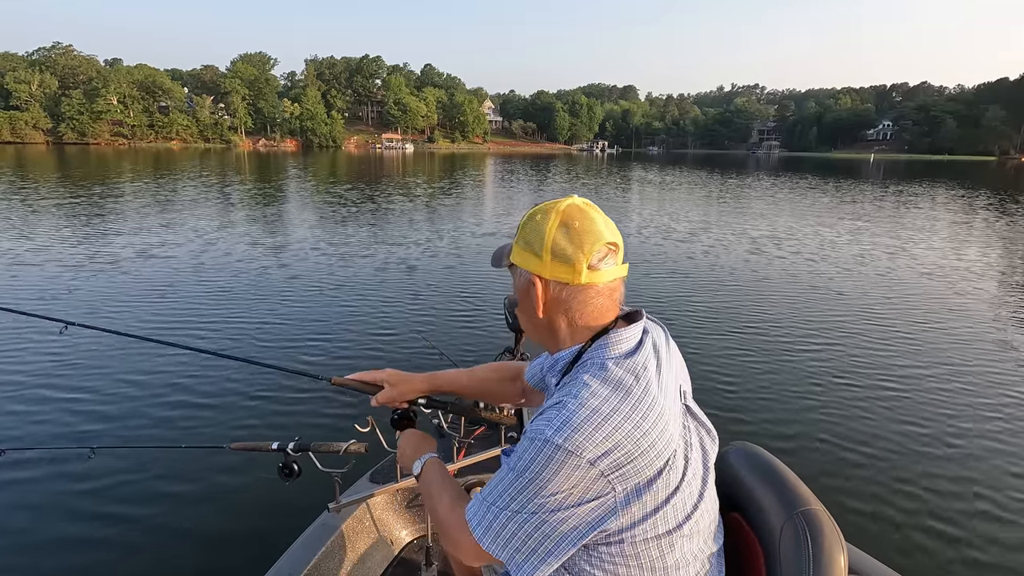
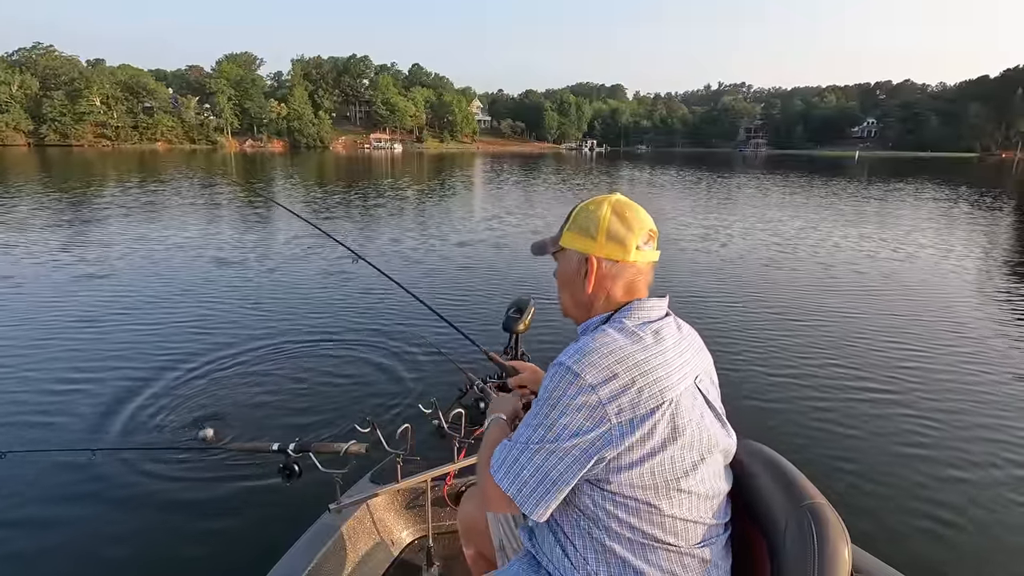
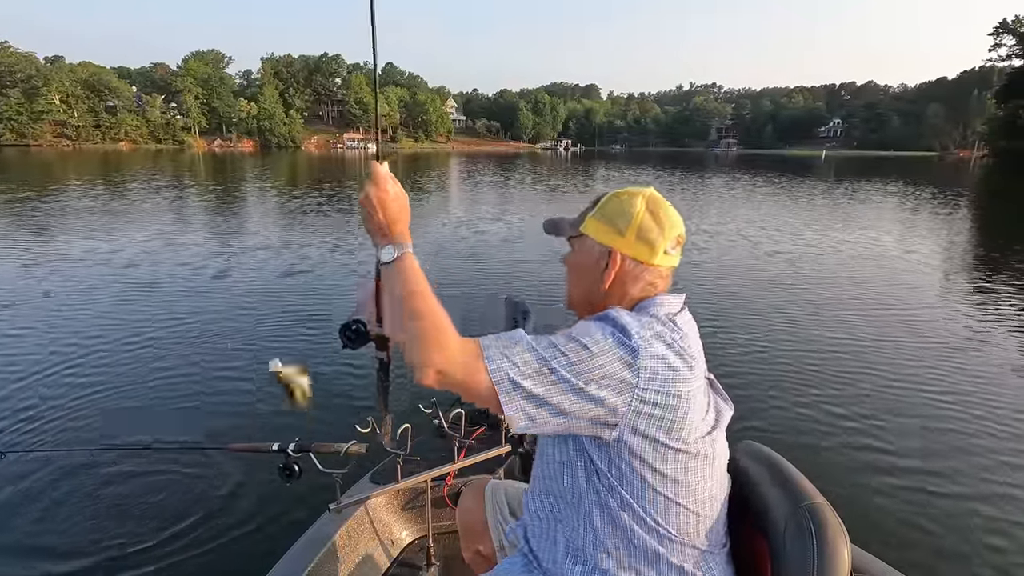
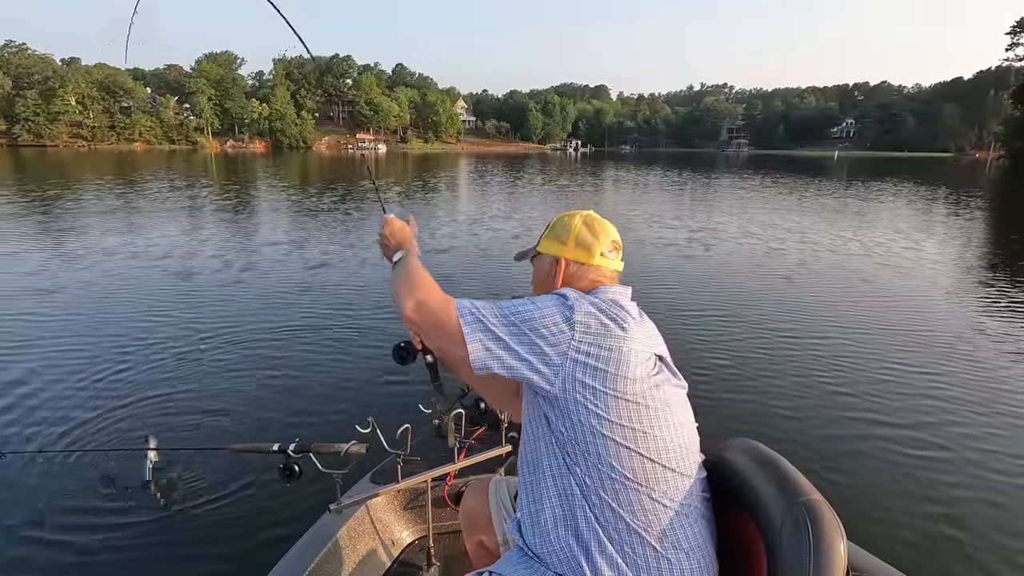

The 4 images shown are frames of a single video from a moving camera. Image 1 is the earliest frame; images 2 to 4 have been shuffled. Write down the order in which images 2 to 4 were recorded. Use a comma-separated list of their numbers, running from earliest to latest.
2, 4, 3
